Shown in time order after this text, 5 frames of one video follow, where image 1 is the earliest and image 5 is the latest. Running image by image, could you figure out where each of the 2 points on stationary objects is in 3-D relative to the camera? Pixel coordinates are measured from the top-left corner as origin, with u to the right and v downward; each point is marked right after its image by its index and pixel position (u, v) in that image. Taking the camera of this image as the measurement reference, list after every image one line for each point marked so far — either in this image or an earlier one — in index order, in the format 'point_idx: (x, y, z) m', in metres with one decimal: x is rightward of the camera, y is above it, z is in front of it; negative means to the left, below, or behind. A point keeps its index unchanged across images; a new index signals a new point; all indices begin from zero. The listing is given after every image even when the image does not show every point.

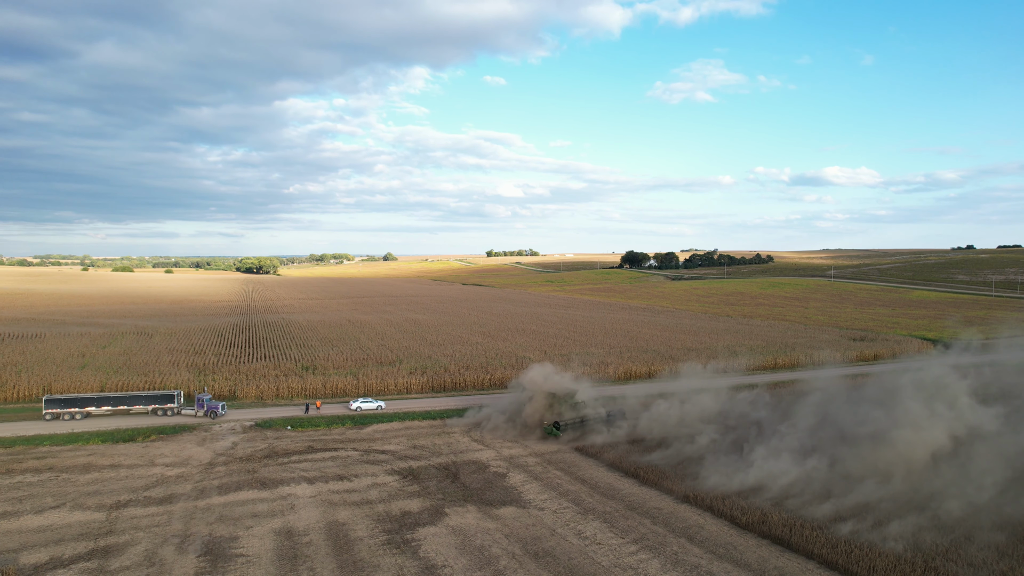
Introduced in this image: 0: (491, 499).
0: (-0.5, -5.1, +12.8) m
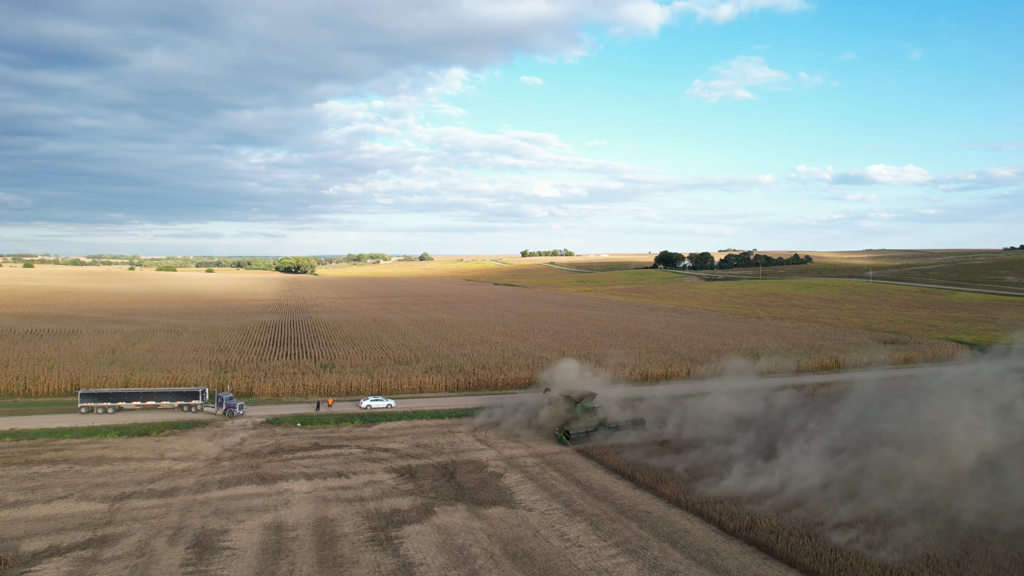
0: (-0.7, -5.1, +12.8) m
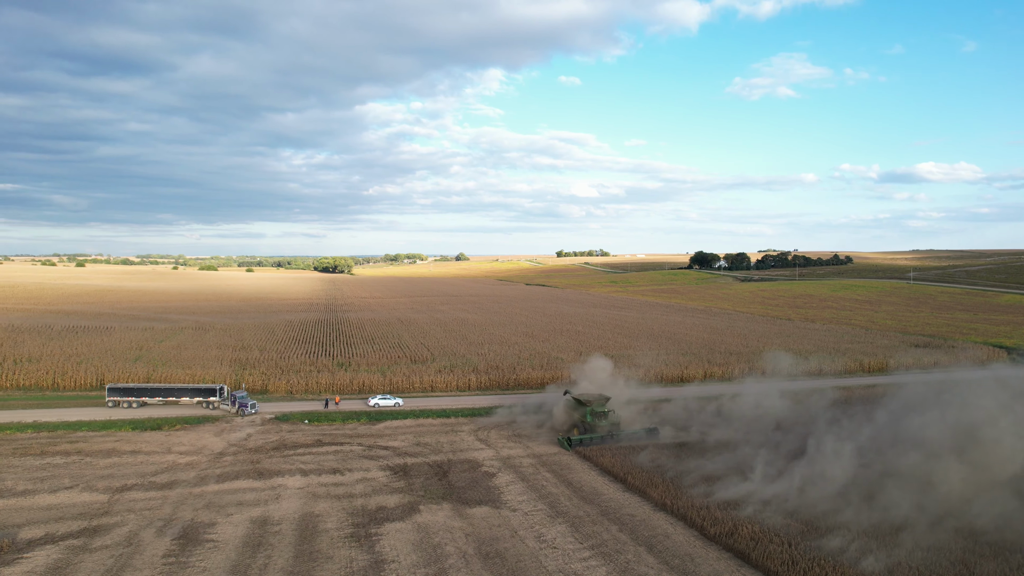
0: (-1.1, -5.1, +12.8) m
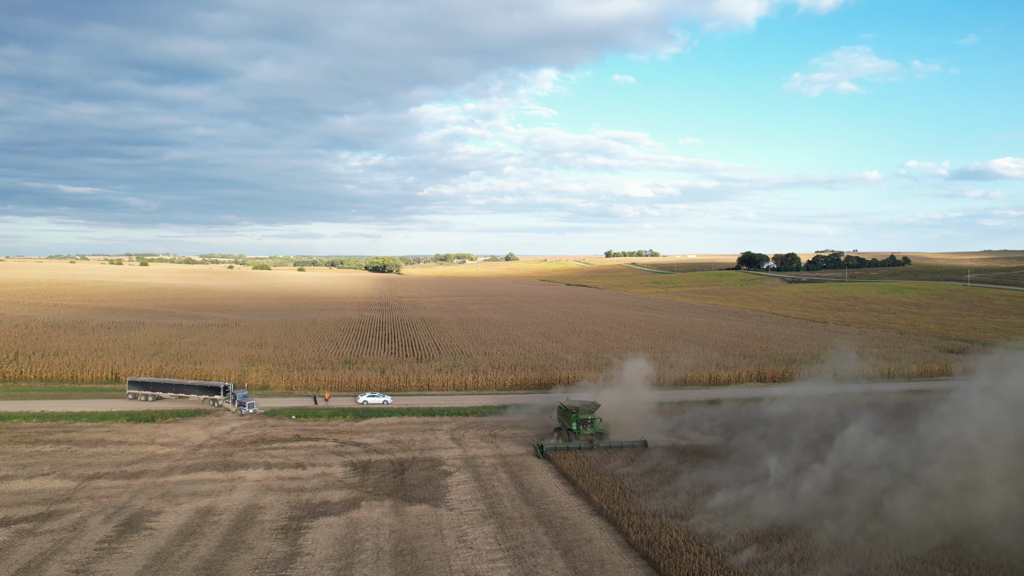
0: (-2.4, -5.2, +13.1) m
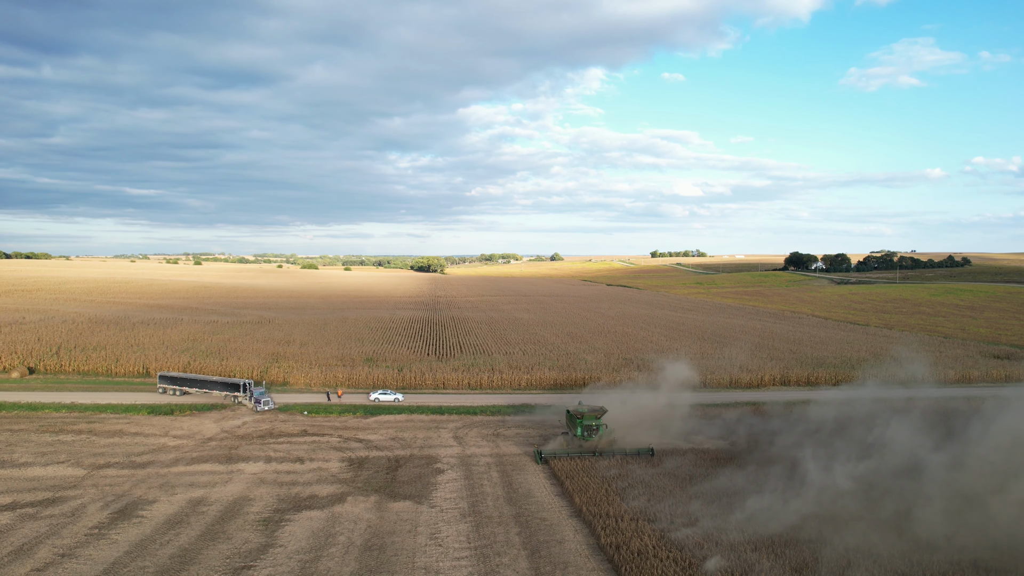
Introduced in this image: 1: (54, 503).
0: (-2.8, -5.1, +13.2) m
1: (-10.3, -4.8, +11.9) m
